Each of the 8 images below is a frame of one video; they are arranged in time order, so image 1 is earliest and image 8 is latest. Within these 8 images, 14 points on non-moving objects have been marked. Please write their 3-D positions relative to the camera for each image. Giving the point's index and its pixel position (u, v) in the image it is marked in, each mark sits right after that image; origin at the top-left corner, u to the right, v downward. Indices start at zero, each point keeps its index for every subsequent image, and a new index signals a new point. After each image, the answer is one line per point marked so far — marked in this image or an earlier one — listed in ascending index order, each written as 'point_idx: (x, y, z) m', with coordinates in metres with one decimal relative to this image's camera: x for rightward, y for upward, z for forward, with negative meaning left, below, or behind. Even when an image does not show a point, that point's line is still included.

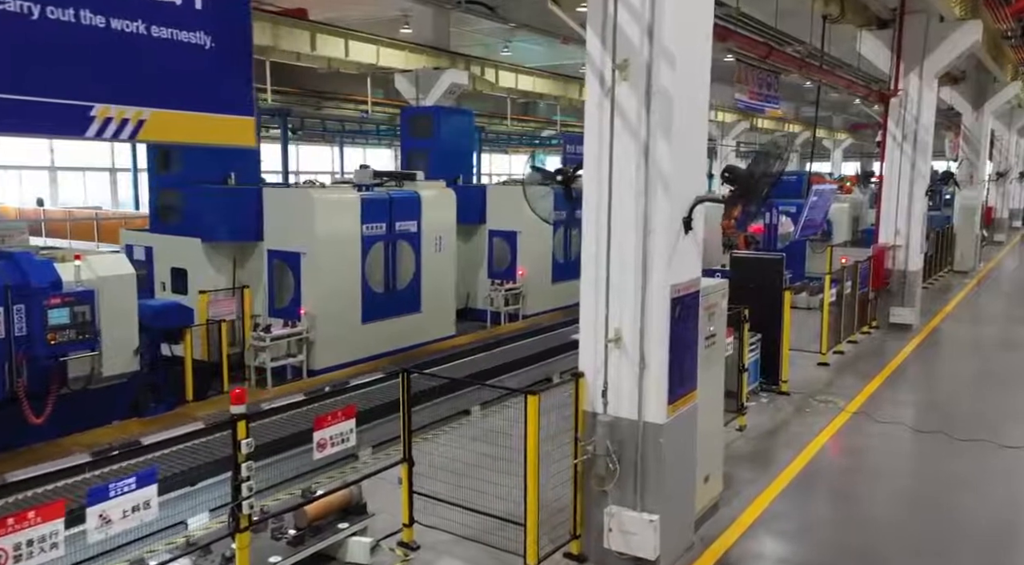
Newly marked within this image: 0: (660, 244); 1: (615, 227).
0: (+0.7, +0.2, +4.2) m
1: (+0.5, +0.3, +4.2) m
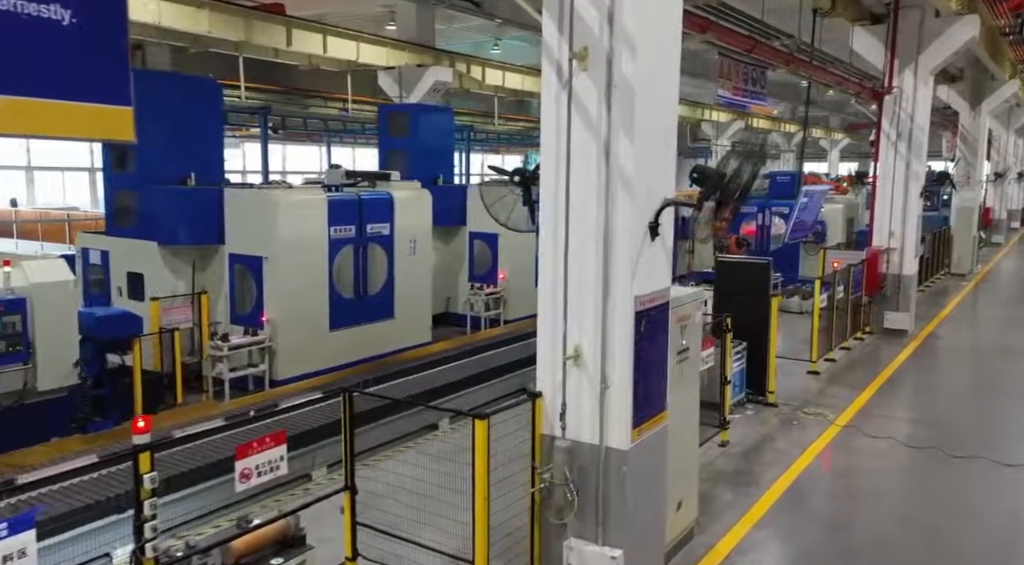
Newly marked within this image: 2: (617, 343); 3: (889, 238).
0: (+0.5, +0.1, +3.8) m
1: (+0.3, +0.2, +3.8) m
2: (+0.5, -0.3, +3.8) m
3: (+4.7, +0.5, +10.8) m
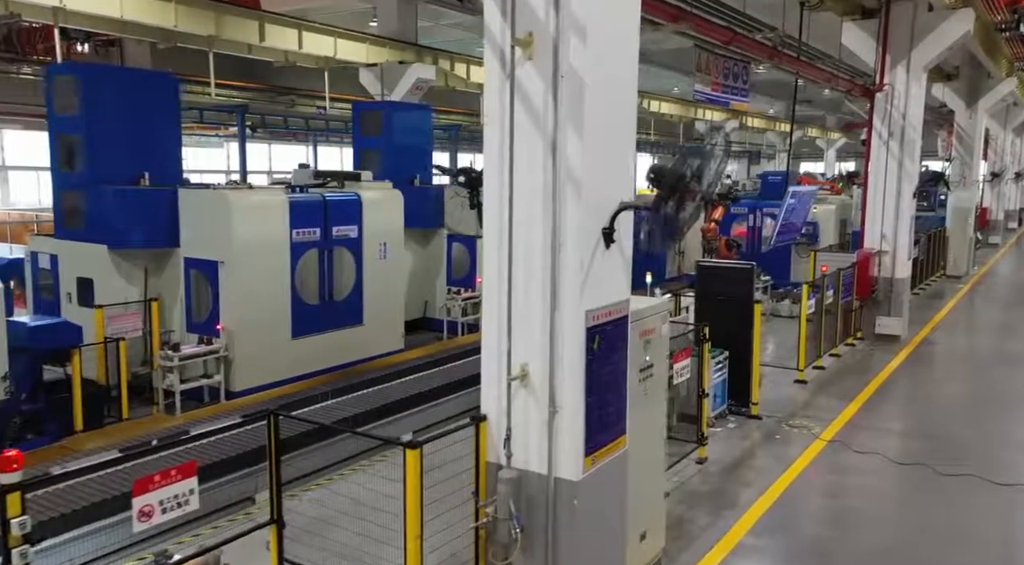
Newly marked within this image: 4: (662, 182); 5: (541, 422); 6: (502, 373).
0: (+0.2, +0.1, +3.4) m
1: (0.0, +0.2, +3.5) m
2: (+0.2, -0.3, +3.4) m
3: (+4.5, +0.5, +10.5) m
4: (+0.5, +0.4, +3.5) m
5: (+0.1, -0.6, +3.5) m
6: (0.0, -0.4, +3.6) m
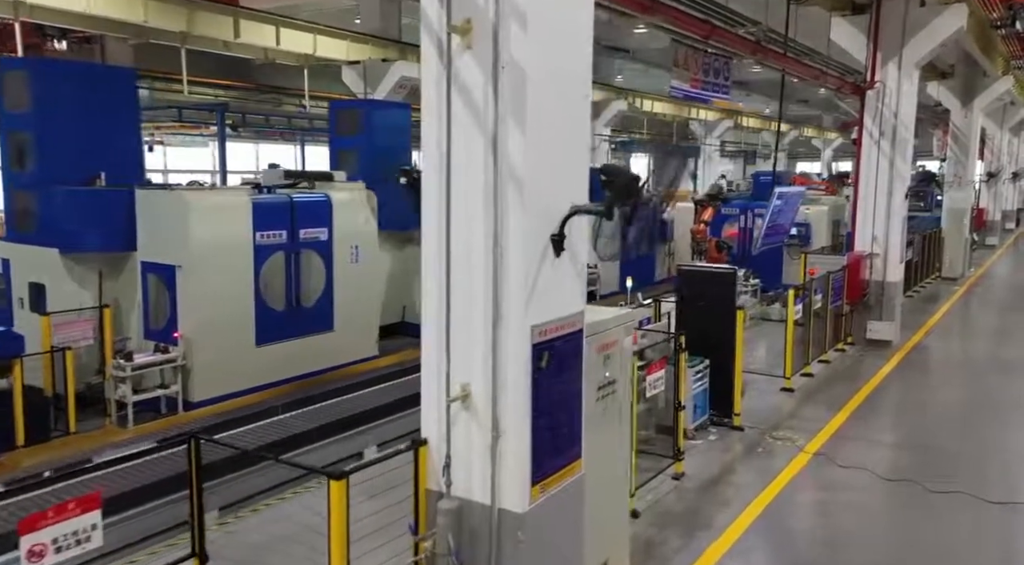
0: (0.0, 0.0, +3.1) m
1: (-0.2, +0.1, +3.1) m
2: (0.0, -0.4, +3.1) m
3: (+4.2, +0.5, +10.1) m
4: (+0.3, +0.4, +3.2) m
5: (-0.1, -0.6, +3.2) m
6: (-0.3, -0.4, +3.2) m
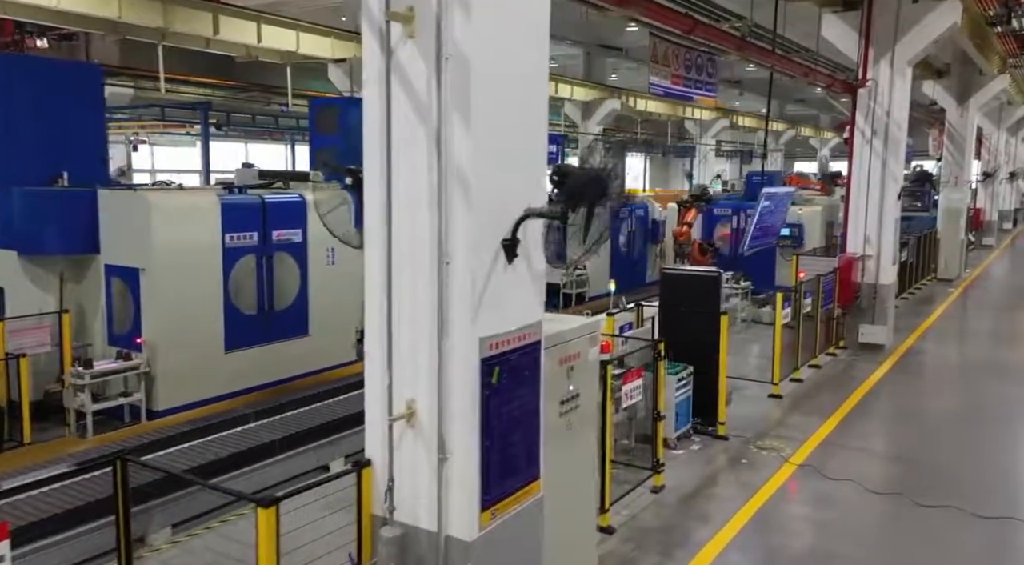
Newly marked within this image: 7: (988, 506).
0: (-0.2, 0.0, +2.8) m
1: (-0.4, +0.1, +2.9) m
2: (-0.2, -0.4, +2.9) m
3: (+4.0, +0.4, +9.9) m
4: (+0.1, +0.3, +3.0) m
5: (-0.3, -0.6, +2.9) m
6: (-0.4, -0.4, +3.0) m
7: (+3.1, -1.4, +5.6) m
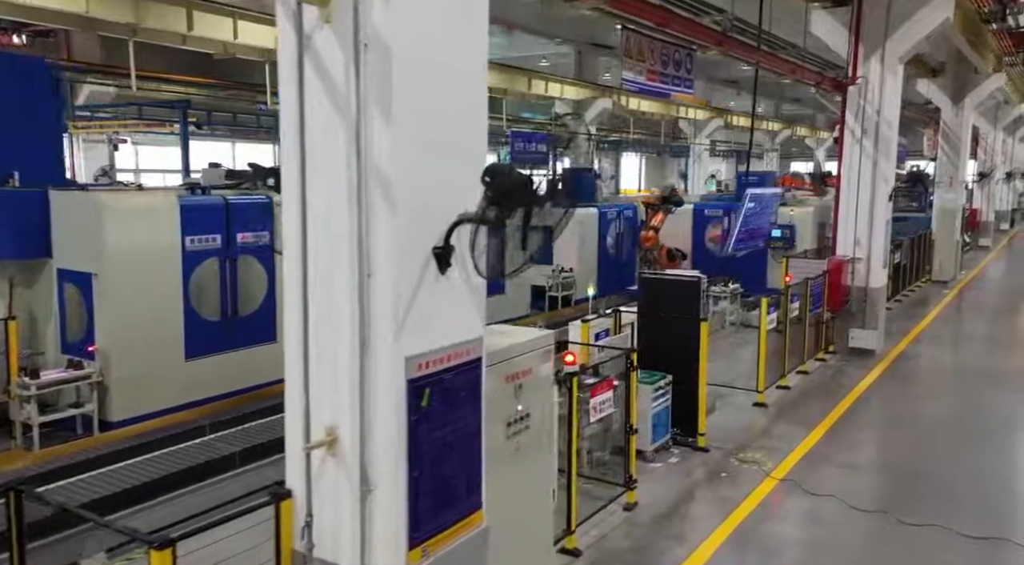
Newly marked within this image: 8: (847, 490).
0: (-0.4, 0.0, +2.5) m
1: (-0.6, +0.1, +2.6) m
2: (-0.4, -0.4, +2.6) m
3: (+3.8, +0.4, +9.6) m
4: (-0.1, +0.3, +2.7) m
5: (-0.5, -0.7, +2.7) m
6: (-0.7, -0.5, +2.7) m
7: (+2.9, -1.5, +5.4) m
8: (+2.3, -1.4, +5.8) m
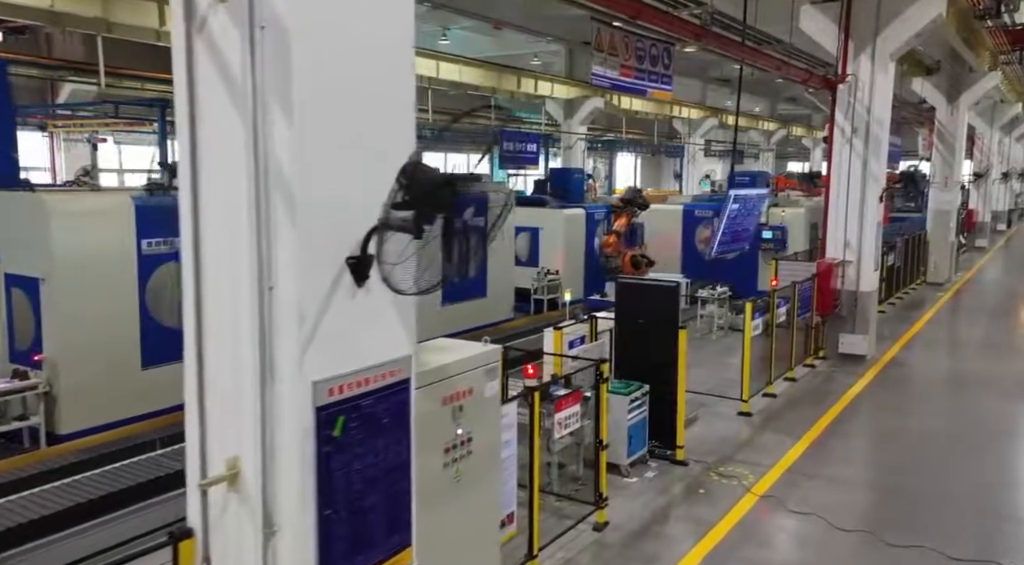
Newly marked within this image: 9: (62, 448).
0: (-0.6, -0.1, +2.2) m
1: (-0.8, 0.0, +2.3) m
2: (-0.6, -0.5, +2.3) m
3: (+3.6, +0.4, +9.3) m
4: (-0.3, +0.3, +2.4) m
5: (-0.7, -0.7, +2.4) m
6: (-0.9, -0.5, +2.4) m
7: (+2.7, -1.5, +5.1) m
8: (+2.0, -1.4, +5.6) m
9: (-3.1, -1.1, +5.9) m
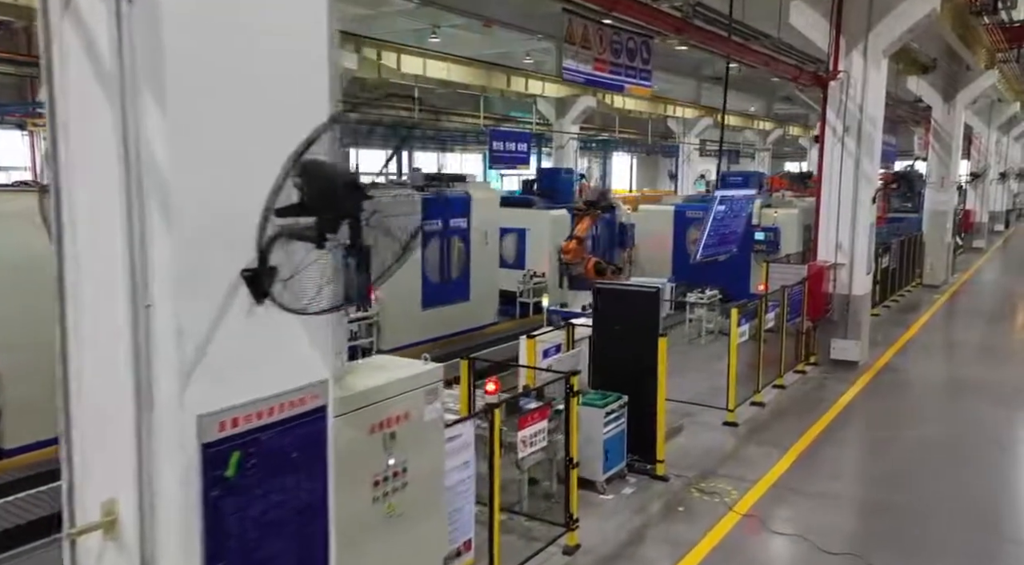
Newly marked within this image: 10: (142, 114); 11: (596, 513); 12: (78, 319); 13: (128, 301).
0: (-0.8, -0.1, +1.9) m
1: (-1.0, 0.0, +2.0) m
2: (-0.8, -0.5, +2.0) m
3: (+3.4, +0.3, +9.0) m
4: (-0.5, +0.2, +2.1) m
5: (-0.9, -0.8, +2.0) m
6: (-1.0, -0.6, +2.1) m
7: (+2.5, -1.6, +4.8) m
8: (+1.9, -1.5, +5.2) m
9: (-3.3, -1.2, +5.6) m
10: (-0.8, +0.4, +1.9) m
11: (+0.5, -1.4, +5.3) m
12: (-1.0, -0.1, +2.0) m
13: (-0.9, 0.0, +1.9) m
